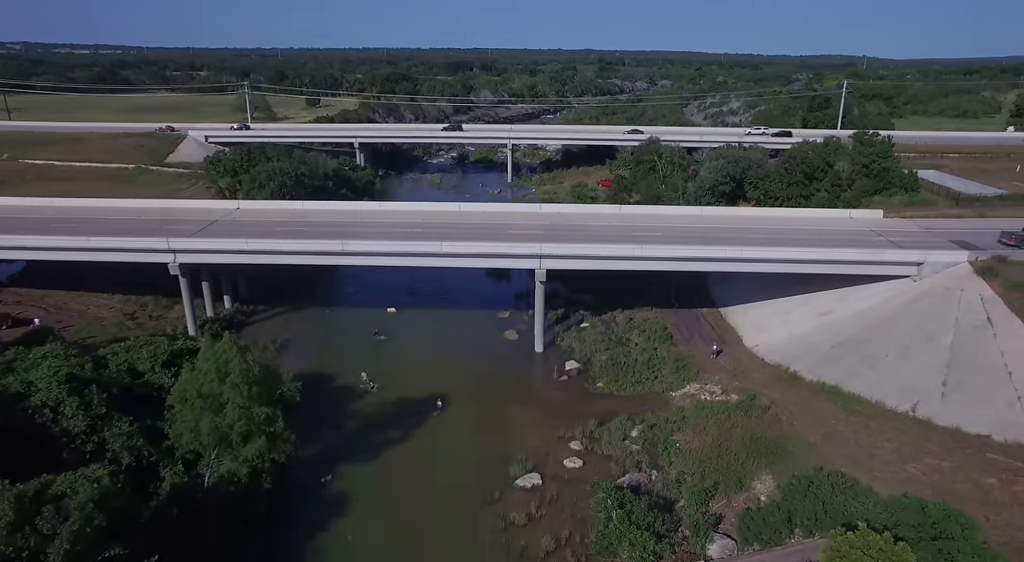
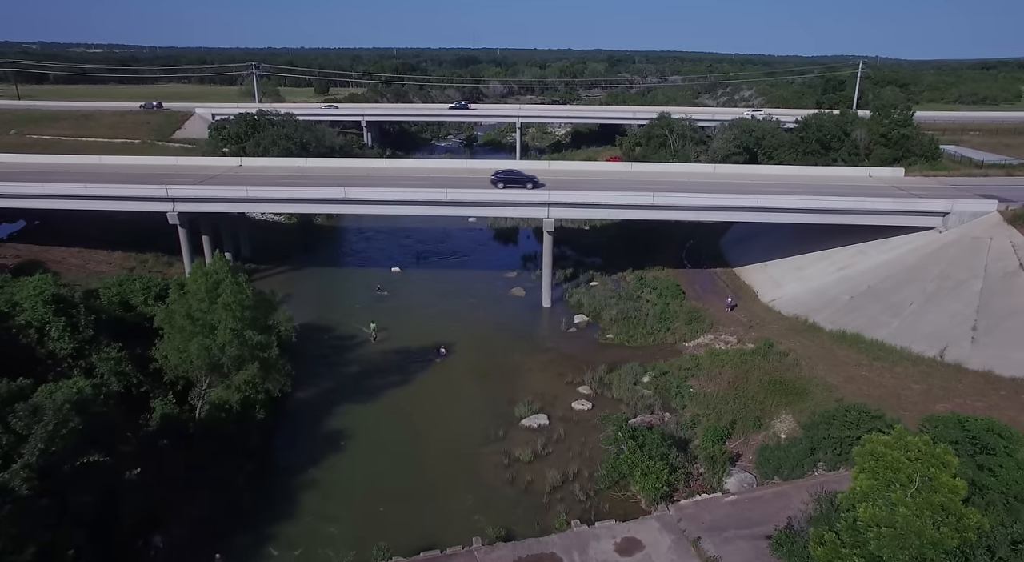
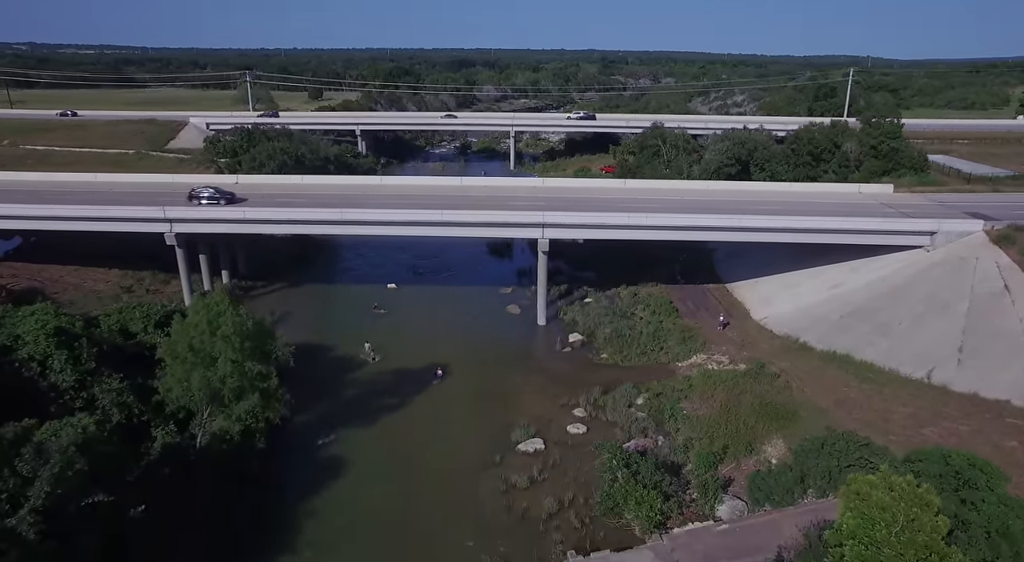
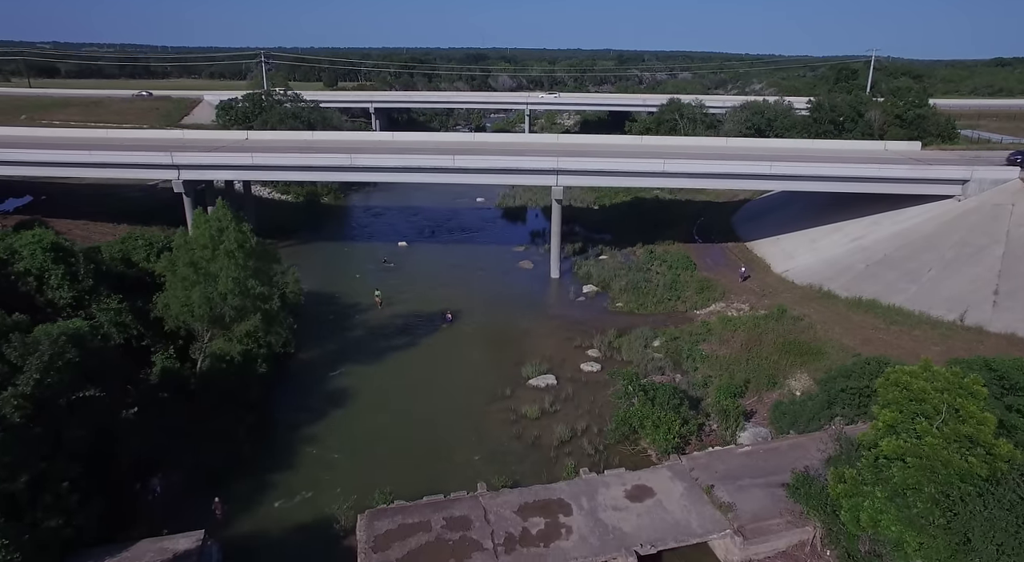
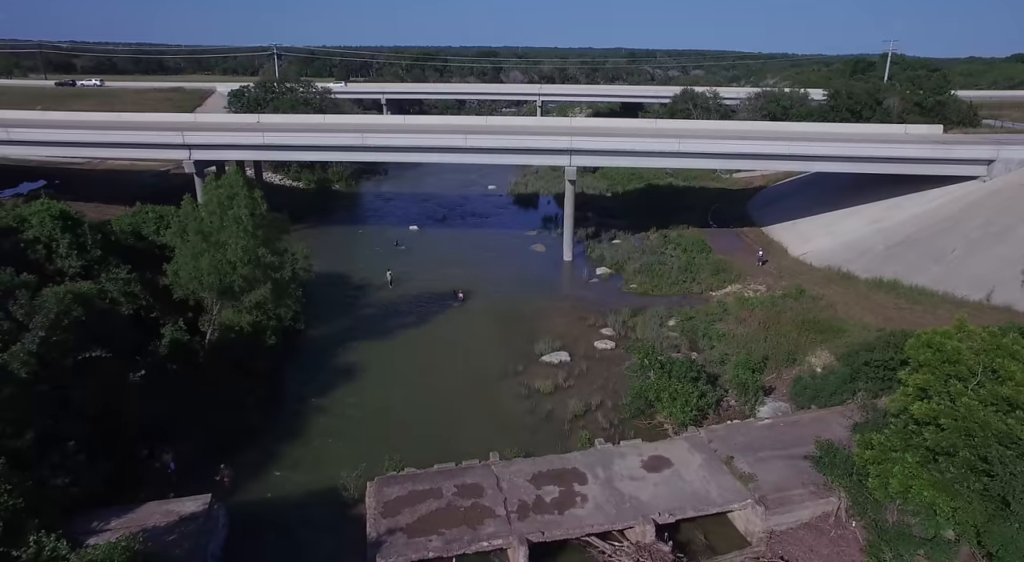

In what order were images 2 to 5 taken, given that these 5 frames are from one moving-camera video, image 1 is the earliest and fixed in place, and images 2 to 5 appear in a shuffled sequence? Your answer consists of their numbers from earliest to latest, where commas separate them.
3, 2, 4, 5
